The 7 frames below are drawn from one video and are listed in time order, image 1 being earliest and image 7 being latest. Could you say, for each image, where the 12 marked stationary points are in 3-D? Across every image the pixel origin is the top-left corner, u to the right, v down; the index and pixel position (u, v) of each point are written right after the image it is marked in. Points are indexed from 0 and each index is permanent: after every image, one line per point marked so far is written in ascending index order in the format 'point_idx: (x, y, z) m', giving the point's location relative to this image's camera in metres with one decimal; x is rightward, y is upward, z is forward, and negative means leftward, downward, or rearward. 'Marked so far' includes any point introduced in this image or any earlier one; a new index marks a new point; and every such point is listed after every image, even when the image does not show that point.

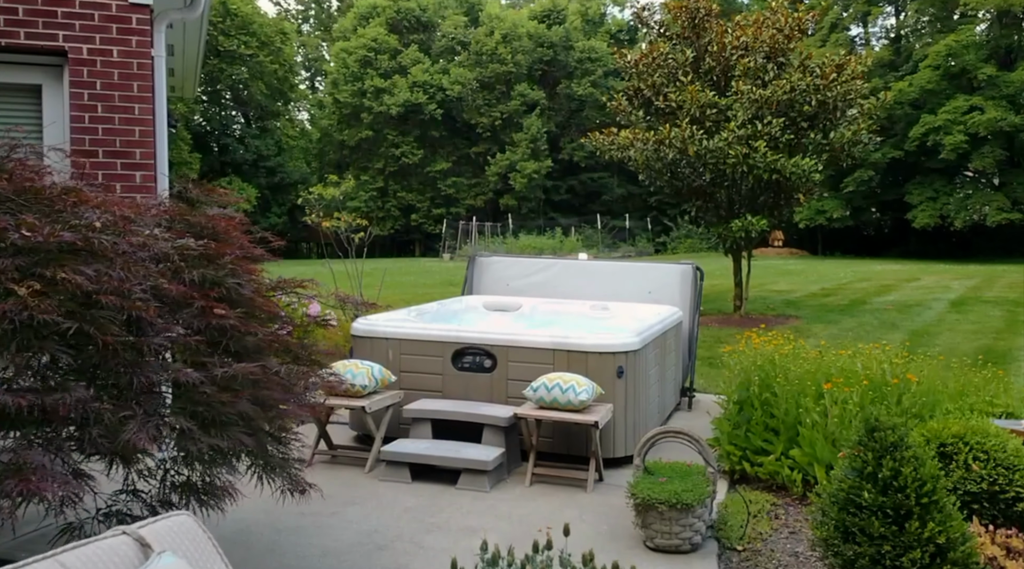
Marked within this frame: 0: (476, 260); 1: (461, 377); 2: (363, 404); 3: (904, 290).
0: (-0.3, +0.2, +7.3) m
1: (-0.3, -0.5, +5.2) m
2: (-0.7, -0.6, +4.8) m
3: (+6.3, -0.1, +15.2) m
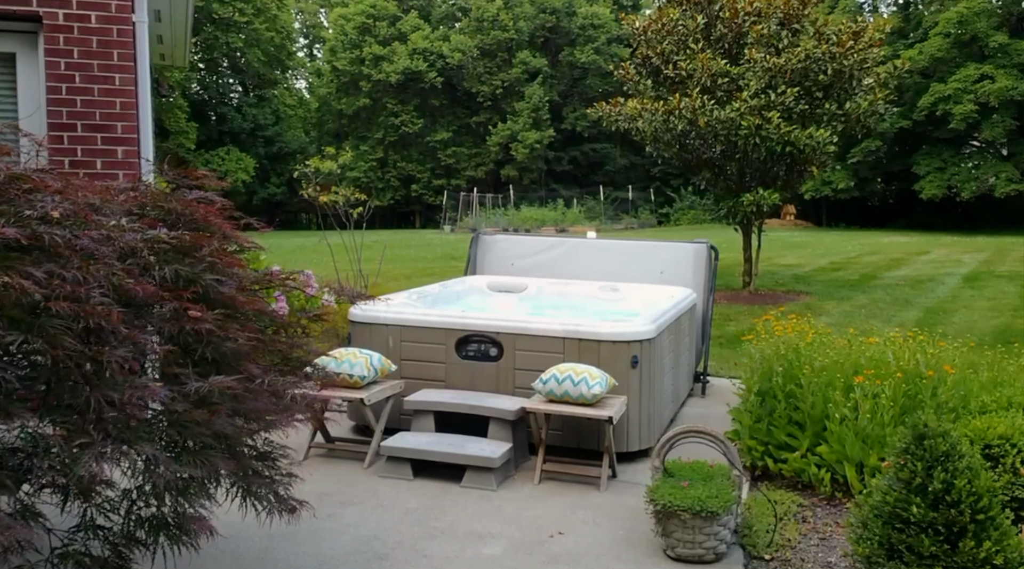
0: (-0.2, +0.3, +7.0) m
1: (-0.2, -0.4, +4.9) m
2: (-0.7, -0.5, +4.5) m
3: (+6.3, +0.3, +14.9) m
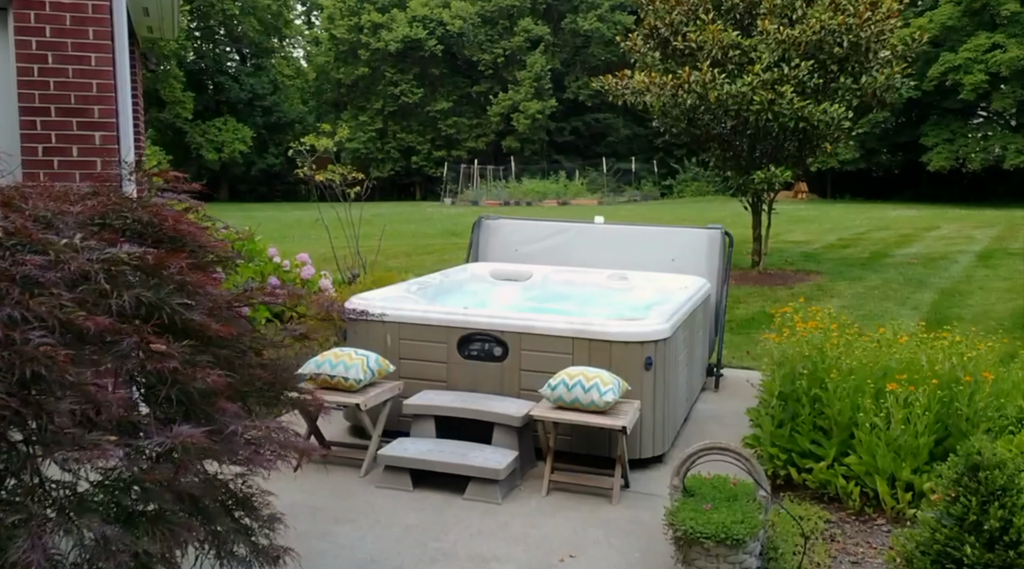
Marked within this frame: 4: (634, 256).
0: (-0.2, +0.4, +6.7) m
1: (-0.2, -0.4, +4.6) m
2: (-0.7, -0.5, +4.2) m
3: (+6.4, +0.7, +14.6) m
4: (+0.8, +0.2, +6.4) m
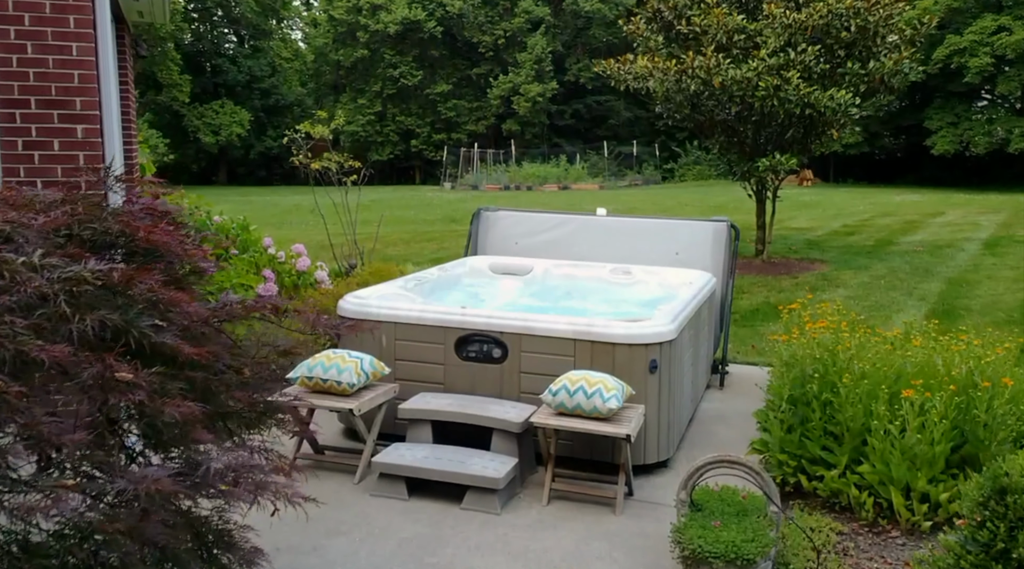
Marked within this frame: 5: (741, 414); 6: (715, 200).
0: (-0.2, +0.5, +6.5) m
1: (-0.2, -0.4, +4.4) m
2: (-0.7, -0.5, +4.0) m
3: (+6.4, +0.9, +14.4) m
4: (+0.8, +0.2, +6.2) m
5: (+1.3, -0.7, +5.3) m
6: (+4.1, +1.7, +19.4) m
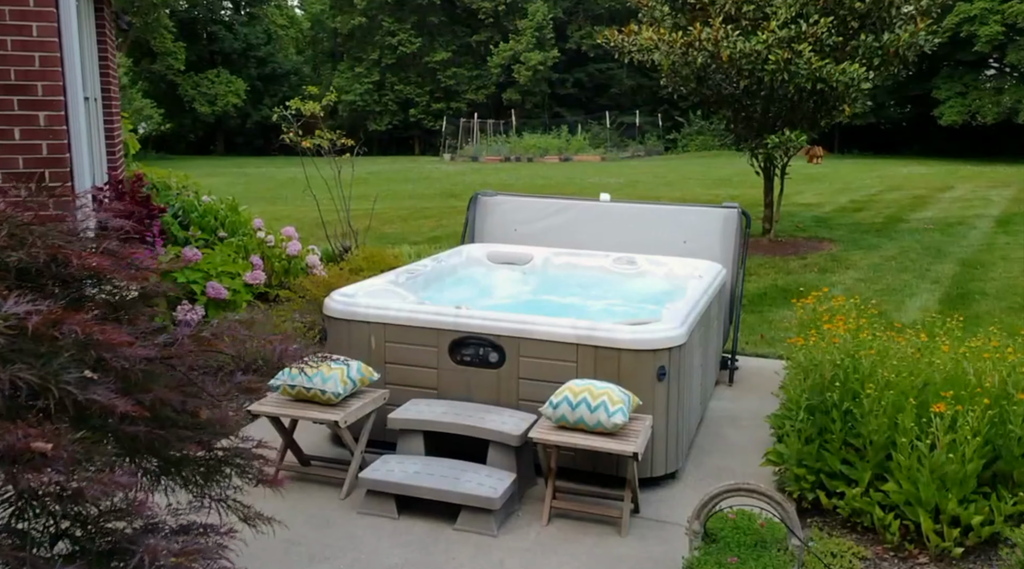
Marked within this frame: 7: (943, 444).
0: (-0.2, +0.6, +6.2) m
1: (-0.2, -0.4, +4.1) m
2: (-0.7, -0.5, +3.7) m
3: (+6.4, +1.2, +14.0) m
4: (+0.8, +0.3, +5.9) m
5: (+1.3, -0.7, +5.0) m
6: (+4.1, +2.2, +19.0) m
7: (+1.6, -0.6, +3.4) m
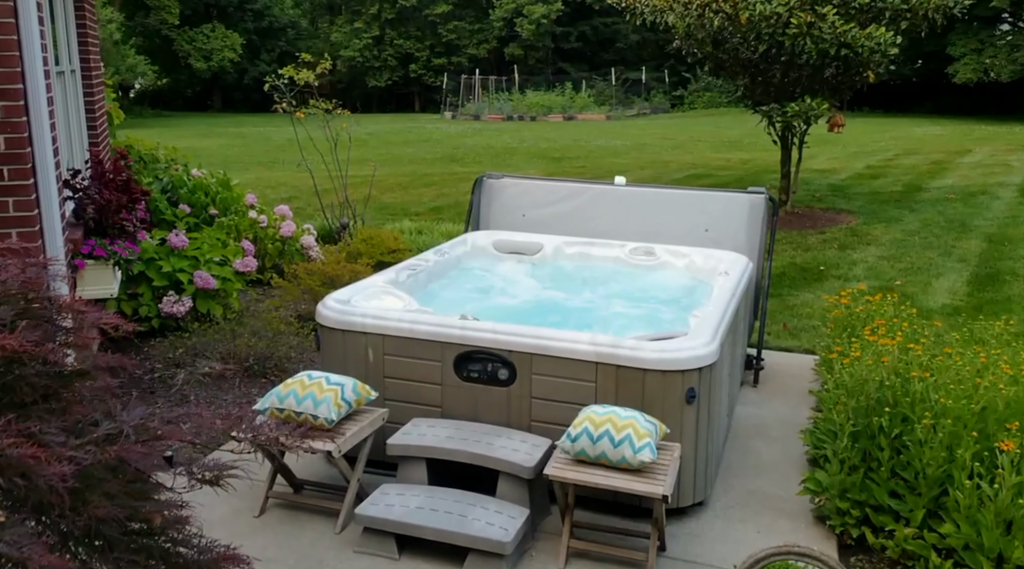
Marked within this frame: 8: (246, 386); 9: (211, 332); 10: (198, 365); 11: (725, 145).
0: (-0.2, +0.6, +5.7) m
1: (-0.2, -0.4, +3.8) m
2: (-0.6, -0.6, +3.4) m
3: (+6.4, +1.6, +13.6) m
4: (+0.9, +0.3, +5.5) m
5: (+1.3, -0.7, +4.7) m
6: (+4.2, +2.9, +18.4) m
7: (+1.6, -0.7, +3.1) m
8: (-1.4, -0.5, +5.0) m
9: (-1.7, -0.3, +5.4) m
10: (-1.7, -0.4, +5.1) m
11: (+3.7, +2.4, +16.5) m
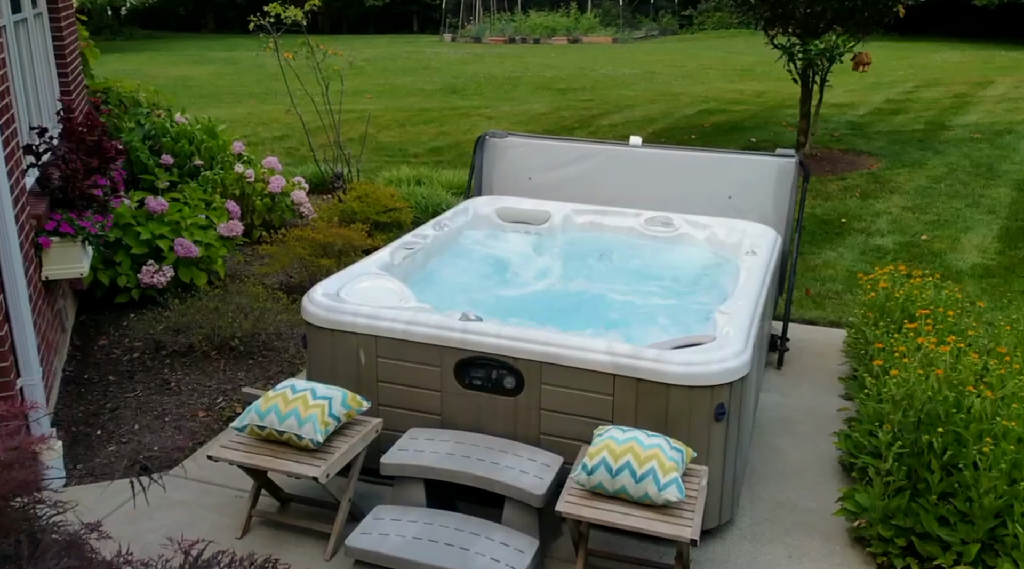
0: (-0.1, +0.8, +5.3) m
1: (-0.2, -0.4, +3.4) m
2: (-0.6, -0.6, +3.0) m
3: (+6.5, +2.5, +13.0) m
4: (+0.9, +0.5, +5.0) m
5: (+1.4, -0.6, +4.3) m
6: (+4.3, +4.2, +17.7) m
7: (+1.6, -0.7, +2.7) m
8: (-1.4, -0.4, +4.6) m
9: (-1.7, -0.1, +5.1) m
10: (-1.7, -0.3, +4.8) m
11: (+3.8, +3.5, +15.8) m
